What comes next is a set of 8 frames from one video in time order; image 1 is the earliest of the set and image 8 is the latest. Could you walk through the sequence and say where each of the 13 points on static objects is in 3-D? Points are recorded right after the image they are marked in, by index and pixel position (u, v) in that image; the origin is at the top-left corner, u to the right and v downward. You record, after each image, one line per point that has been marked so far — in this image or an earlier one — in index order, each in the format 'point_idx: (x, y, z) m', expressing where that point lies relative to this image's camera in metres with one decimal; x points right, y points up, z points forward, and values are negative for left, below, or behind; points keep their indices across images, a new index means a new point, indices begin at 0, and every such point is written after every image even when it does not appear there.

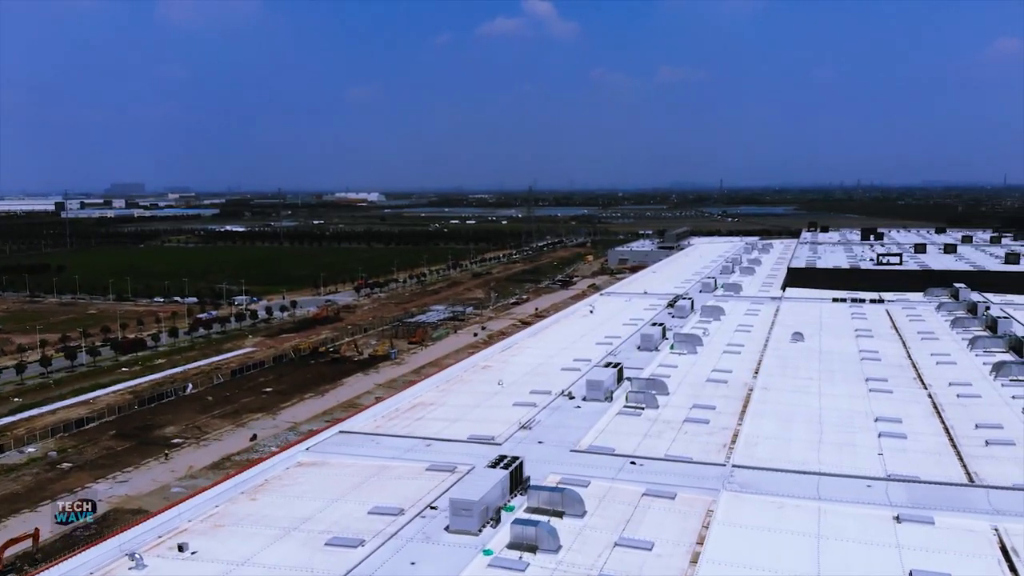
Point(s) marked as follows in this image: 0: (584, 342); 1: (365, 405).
0: (+0.8, -0.6, +10.7) m
1: (-1.9, -1.5, +11.9) m
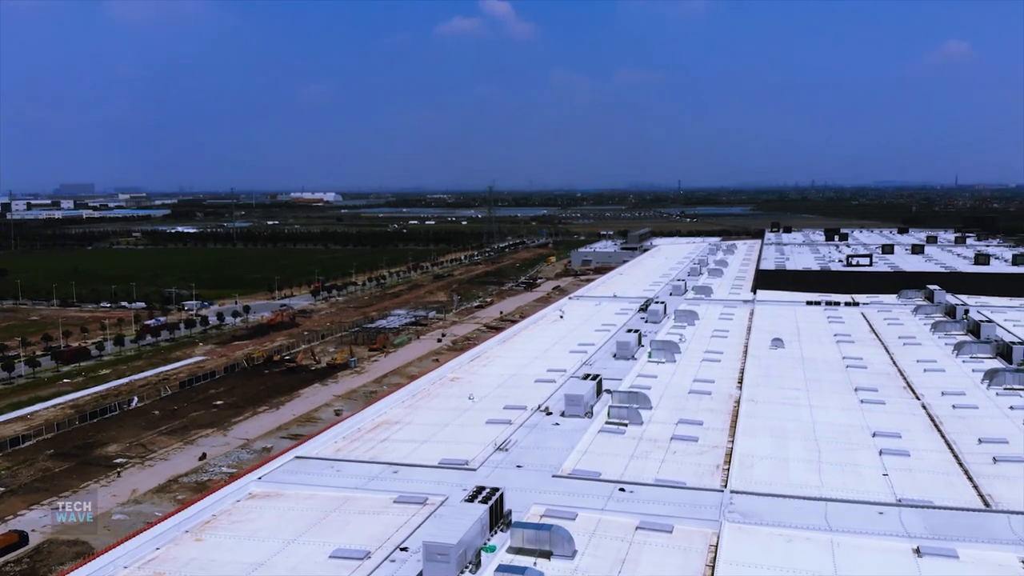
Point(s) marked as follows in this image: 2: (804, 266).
0: (+0.5, -0.7, +10.2) m
1: (-2.3, -1.6, +11.3) m
2: (+5.4, +0.4, +17.4) m
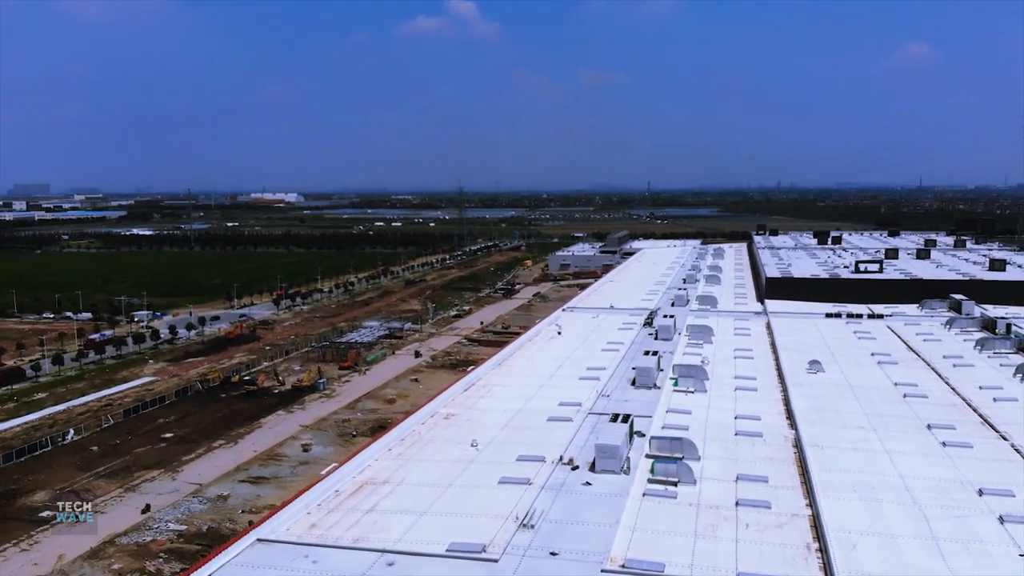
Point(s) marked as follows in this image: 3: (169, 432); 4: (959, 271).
0: (+0.5, -0.8, +8.7) m
1: (-2.3, -1.7, +9.7) m
2: (+5.1, +0.3, +16.2) m
3: (-3.9, -1.7, +10.8) m
4: (+7.7, +0.3, +16.1) m
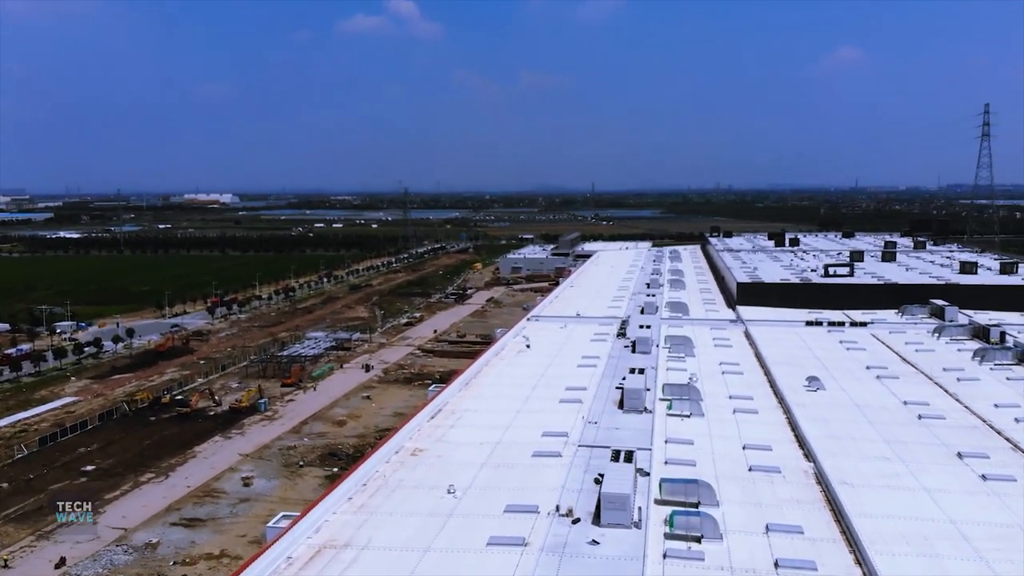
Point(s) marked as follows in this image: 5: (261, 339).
0: (+0.2, -0.9, +7.8) m
1: (-2.6, -1.9, +8.6) m
2: (+4.4, +0.2, +15.5) m
3: (-4.3, -1.8, +9.6) m
4: (+7.0, +0.2, +15.6) m
5: (-4.5, -0.9, +16.9) m
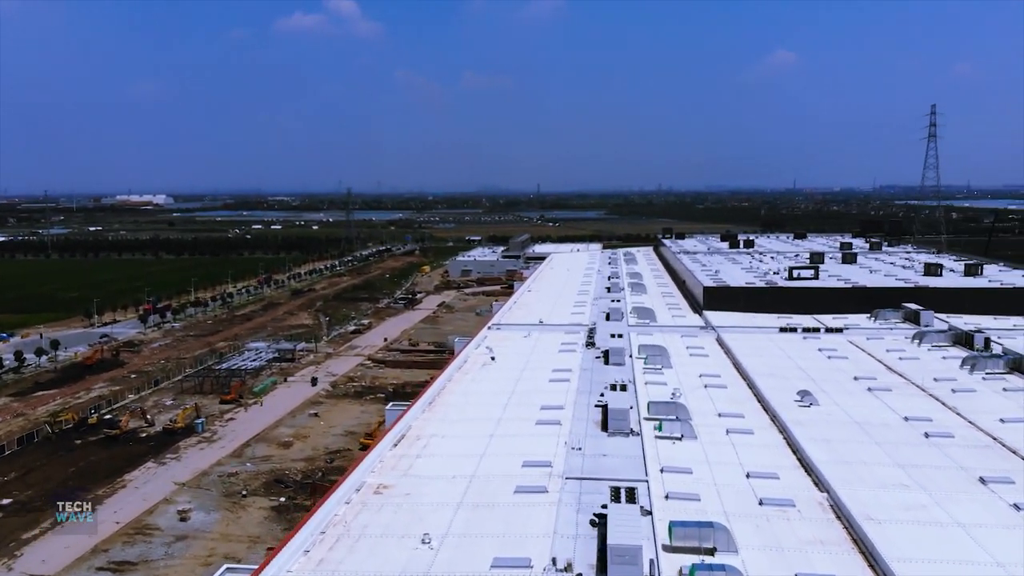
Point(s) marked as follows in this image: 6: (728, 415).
0: (0.0, -1.0, +7.0) m
1: (-2.9, -2.0, +7.7) m
2: (+3.7, +0.1, +15.0) m
3: (-4.6, -1.9, +8.5) m
4: (+6.3, +0.2, +15.3) m
5: (-5.3, -1.0, +15.9) m
6: (+1.7, -1.0, +7.3) m
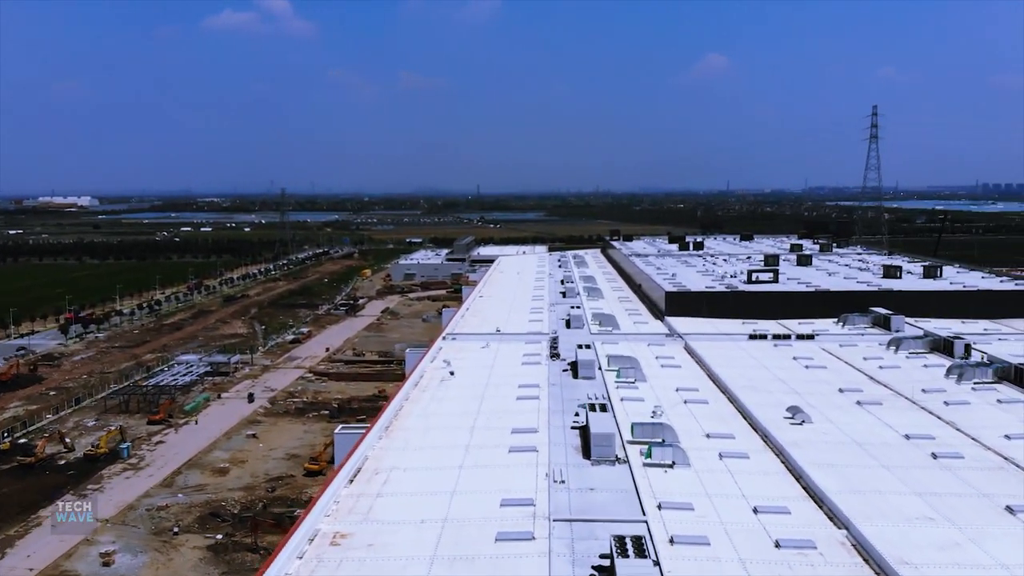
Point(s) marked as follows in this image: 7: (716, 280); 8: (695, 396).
0: (-0.2, -1.1, +6.3) m
1: (-3.1, -2.1, +6.7) m
2: (+2.9, +0.1, +14.5) m
3: (-4.9, -2.0, +7.5) m
4: (+5.5, +0.1, +14.9) m
5: (-6.1, -1.2, +14.7) m
6: (+1.5, -1.1, +6.7) m
7: (+3.3, +0.1, +15.1) m
8: (+1.6, -0.9, +8.0) m
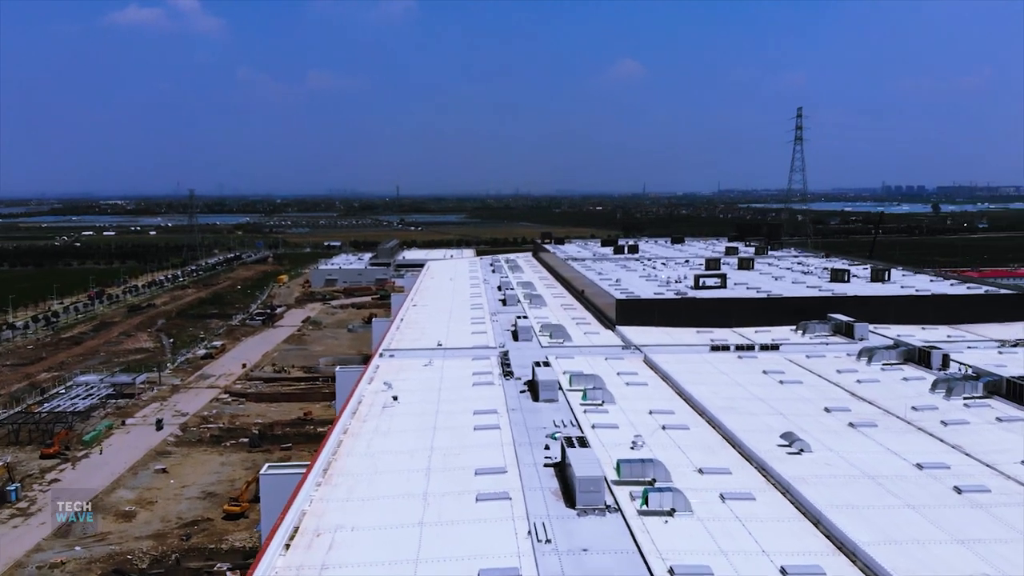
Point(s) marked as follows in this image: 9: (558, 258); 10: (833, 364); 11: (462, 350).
0: (-0.4, -1.2, +5.3) m
1: (-3.3, -2.2, +5.5) m
2: (+2.0, 0.0, +13.8) m
3: (-5.2, -2.2, +6.1) m
4: (+4.5, +0.1, +14.4) m
5: (-7.0, -1.3, +13.2) m
6: (+1.2, -1.1, +5.8) m
7: (+2.3, 0.0, +14.4) m
8: (+1.2, -1.0, +7.2) m
9: (+1.0, +0.6, +19.4) m
10: (+3.2, -0.8, +9.4) m
11: (-0.5, -0.7, +9.9) m
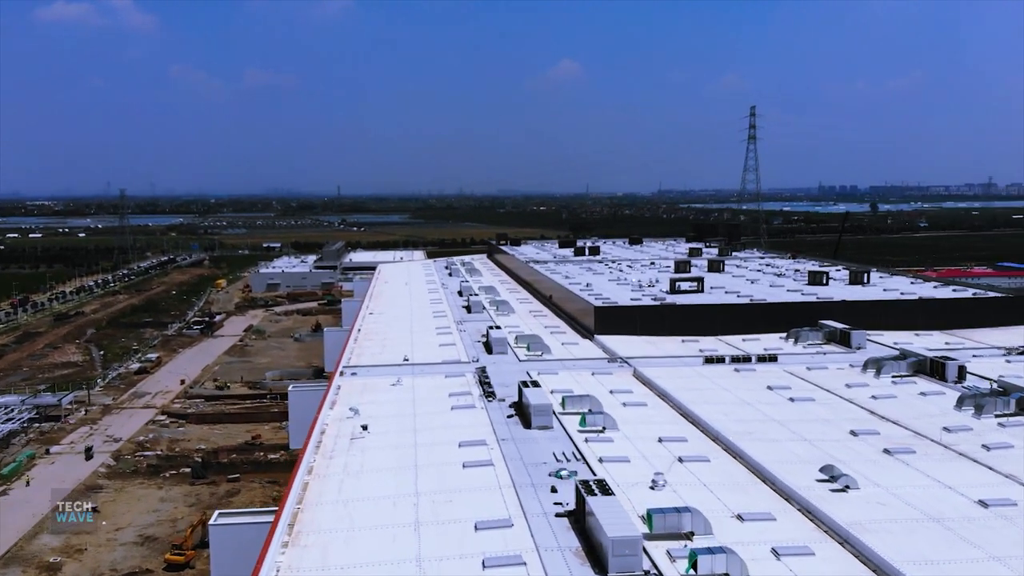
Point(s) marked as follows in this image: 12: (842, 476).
0: (-0.3, -1.3, +4.3) m
1: (-3.2, -2.3, +4.3) m
2: (+1.5, -0.1, +12.9) m
3: (-5.1, -2.3, +4.8) m
4: (+4.0, 0.0, +13.7) m
5: (-7.4, -1.5, +11.8) m
6: (+1.3, -1.2, +5.0) m
7: (+1.8, 0.0, +13.6) m
8: (+1.2, -1.1, +6.3) m
9: (+0.1, +0.5, +18.5) m
10: (+3.0, -0.8, +8.7) m
11: (-0.7, -0.7, +9.0) m
12: (+2.0, -1.1, +5.6) m
